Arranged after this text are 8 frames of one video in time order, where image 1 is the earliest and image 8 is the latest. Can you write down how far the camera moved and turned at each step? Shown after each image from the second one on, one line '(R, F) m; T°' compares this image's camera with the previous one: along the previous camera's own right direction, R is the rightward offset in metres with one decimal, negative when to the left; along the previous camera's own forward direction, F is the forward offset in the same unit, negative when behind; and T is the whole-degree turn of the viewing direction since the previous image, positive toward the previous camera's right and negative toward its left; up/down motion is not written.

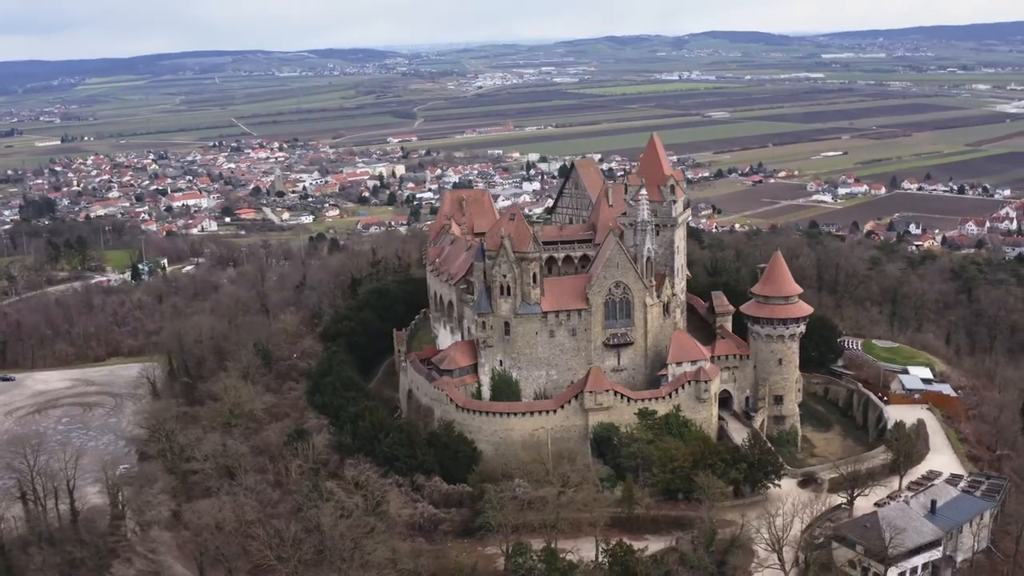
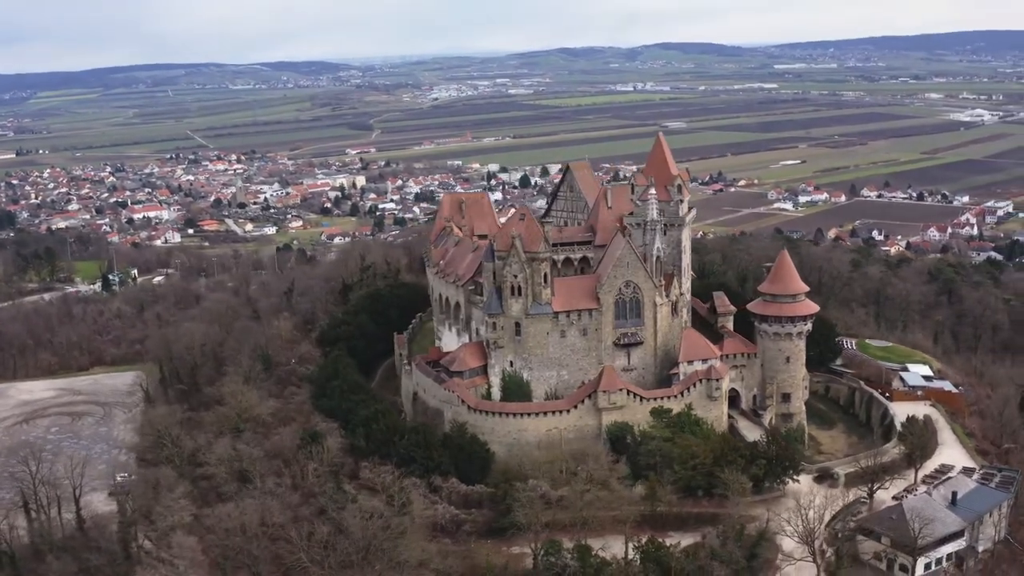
(-2.2, +0.2) m; +2°
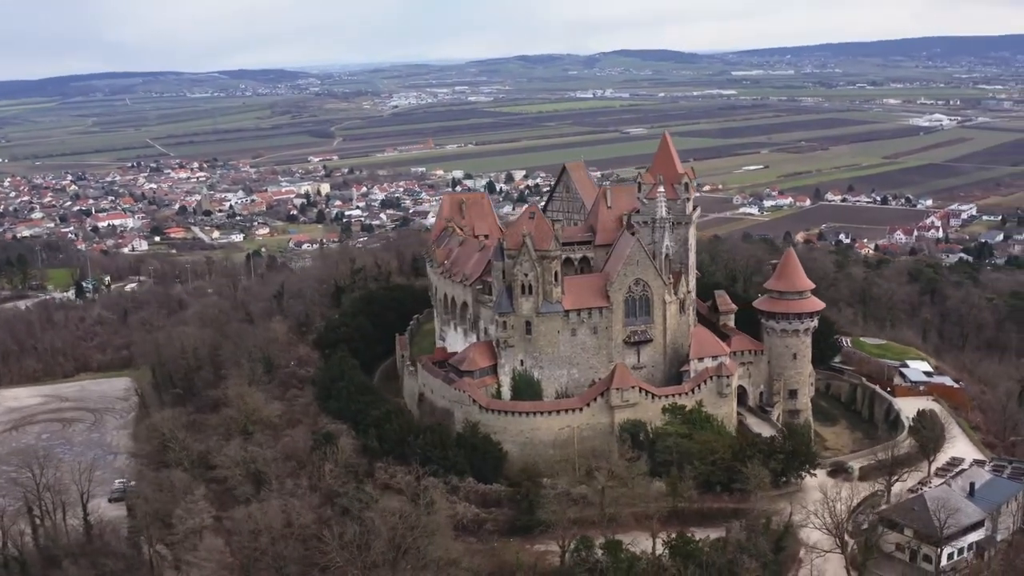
(-2.0, +0.2) m; +2°
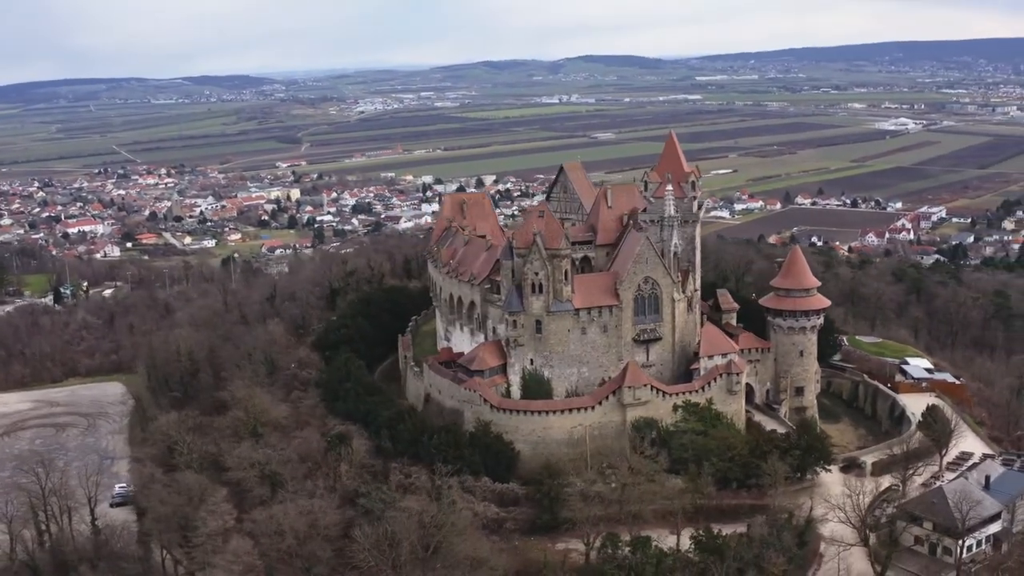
(-1.7, +0.2) m; +1°
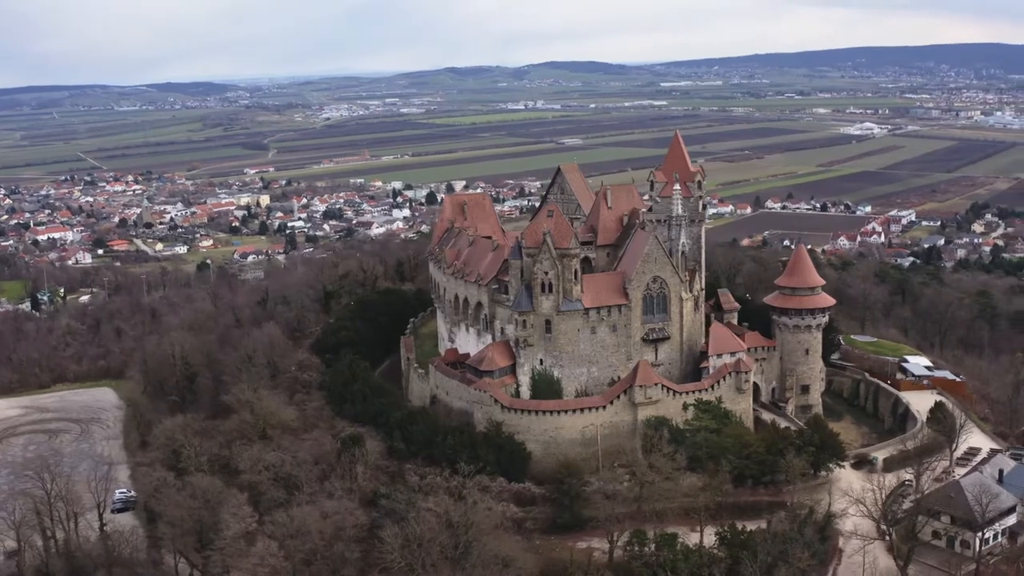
(-1.7, +0.1) m; +1°
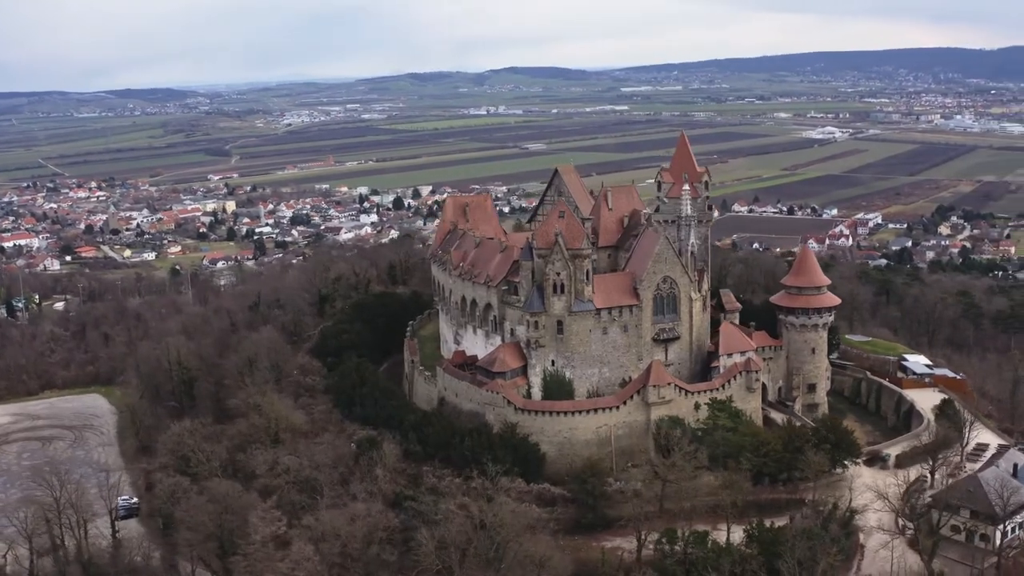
(-2.0, +0.1) m; +2°
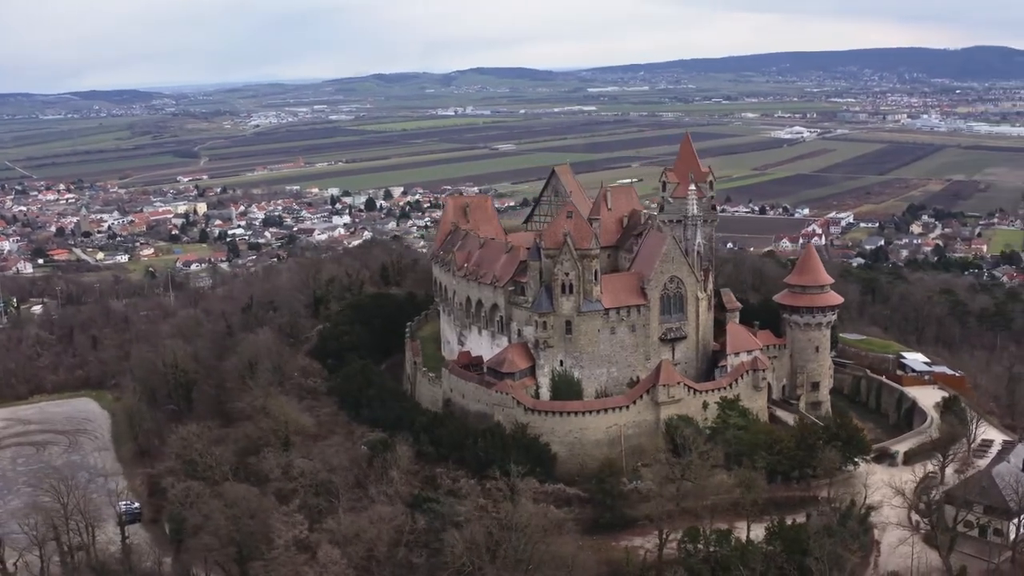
(-1.6, 0.0) m; +1°
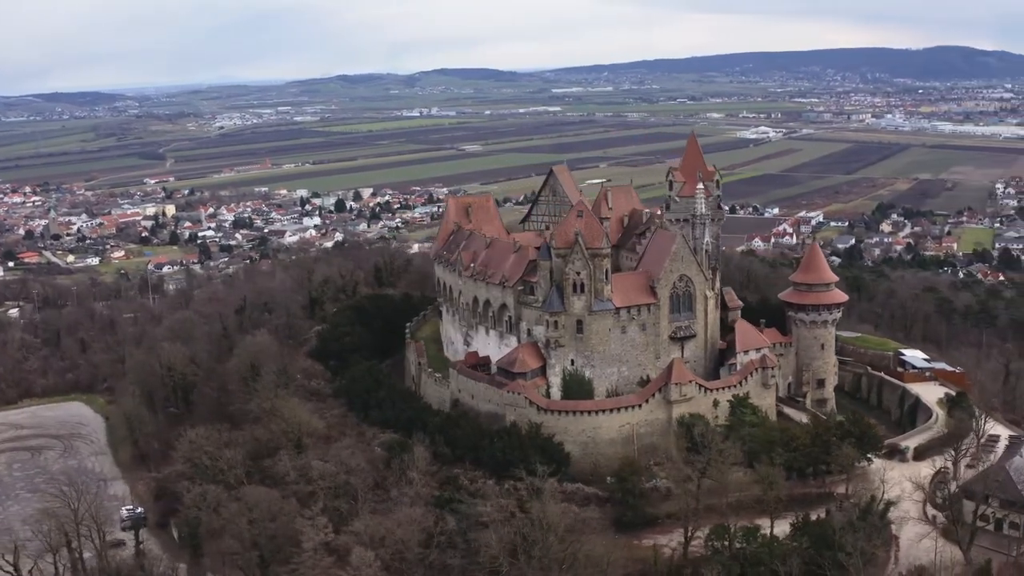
(-1.8, +0.1) m; +2°
